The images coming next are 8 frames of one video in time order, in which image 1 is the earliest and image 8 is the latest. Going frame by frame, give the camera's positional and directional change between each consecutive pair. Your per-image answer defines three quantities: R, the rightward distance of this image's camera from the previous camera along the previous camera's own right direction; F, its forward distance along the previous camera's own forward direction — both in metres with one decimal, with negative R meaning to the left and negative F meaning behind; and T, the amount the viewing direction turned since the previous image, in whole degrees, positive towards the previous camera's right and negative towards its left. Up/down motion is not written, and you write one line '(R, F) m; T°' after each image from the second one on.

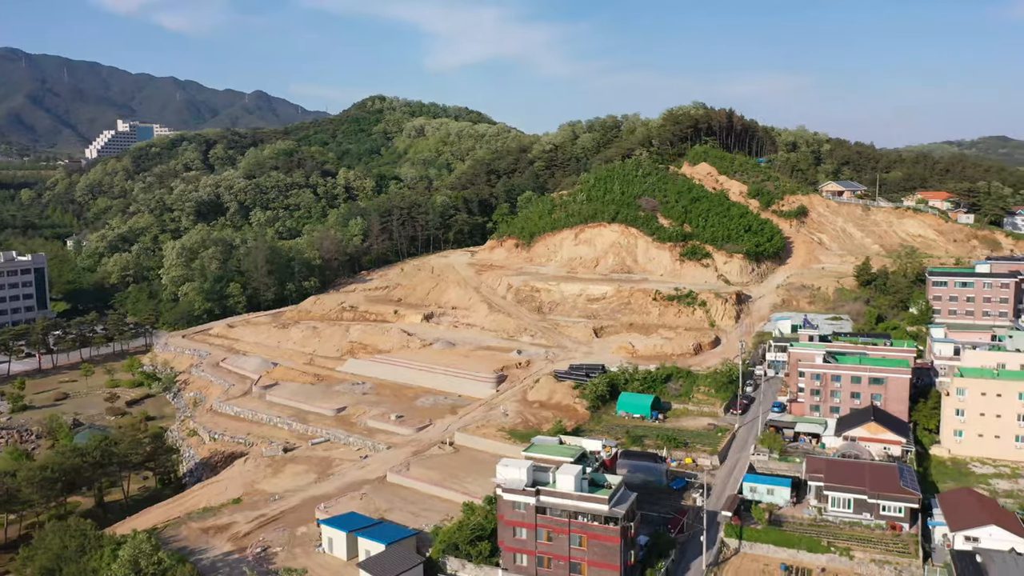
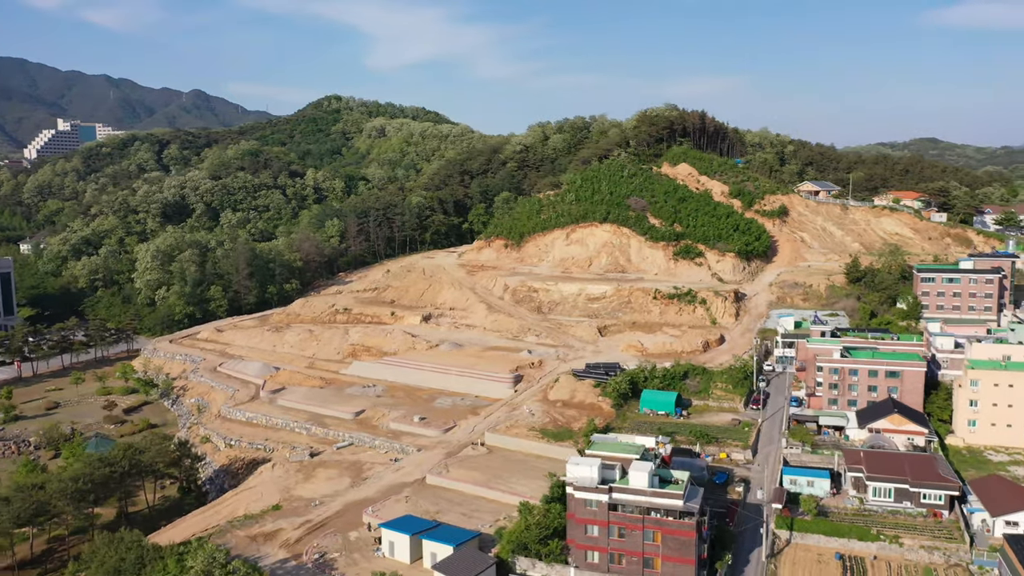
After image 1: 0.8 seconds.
(-2.8, 0.0) m; +4°
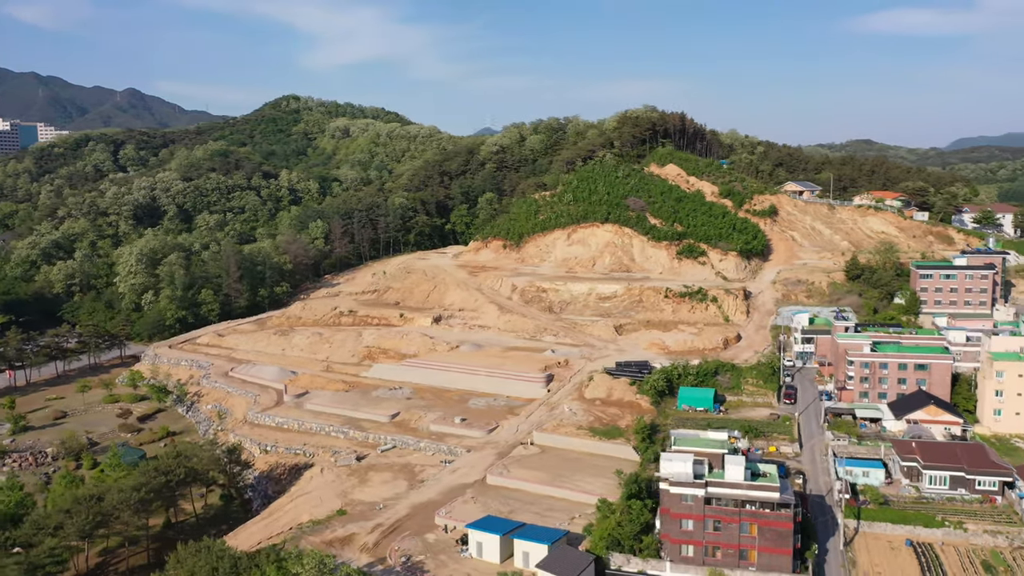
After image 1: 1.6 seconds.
(-3.3, 0.0) m; +4°
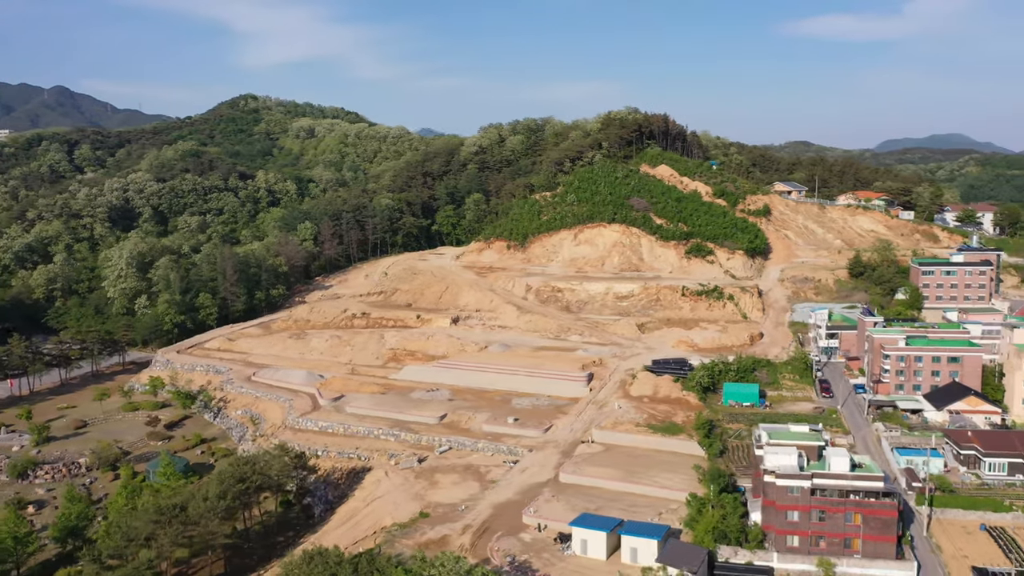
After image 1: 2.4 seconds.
(-3.8, 0.0) m; +4°
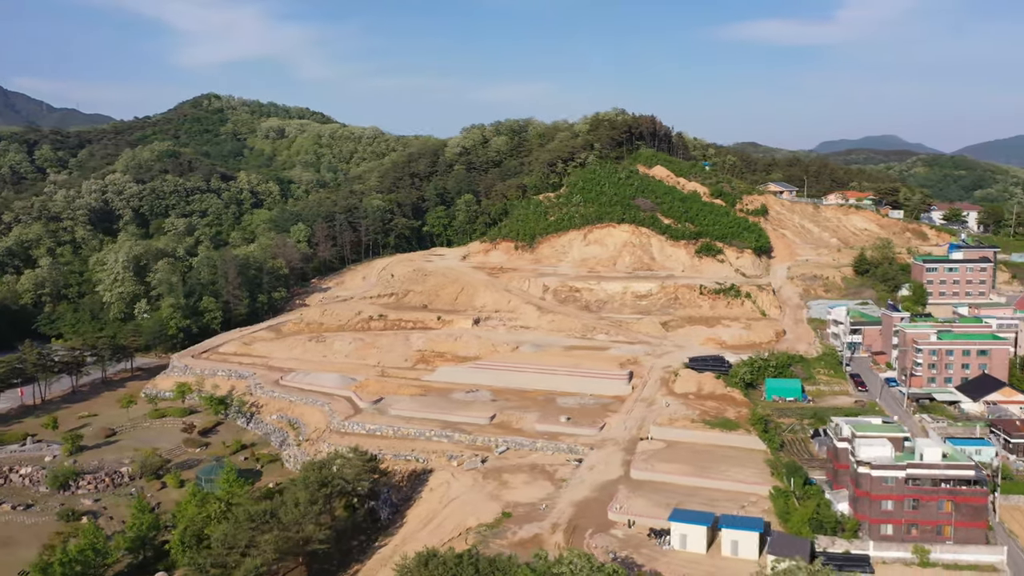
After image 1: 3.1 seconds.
(-3.6, 0.0) m; +4°
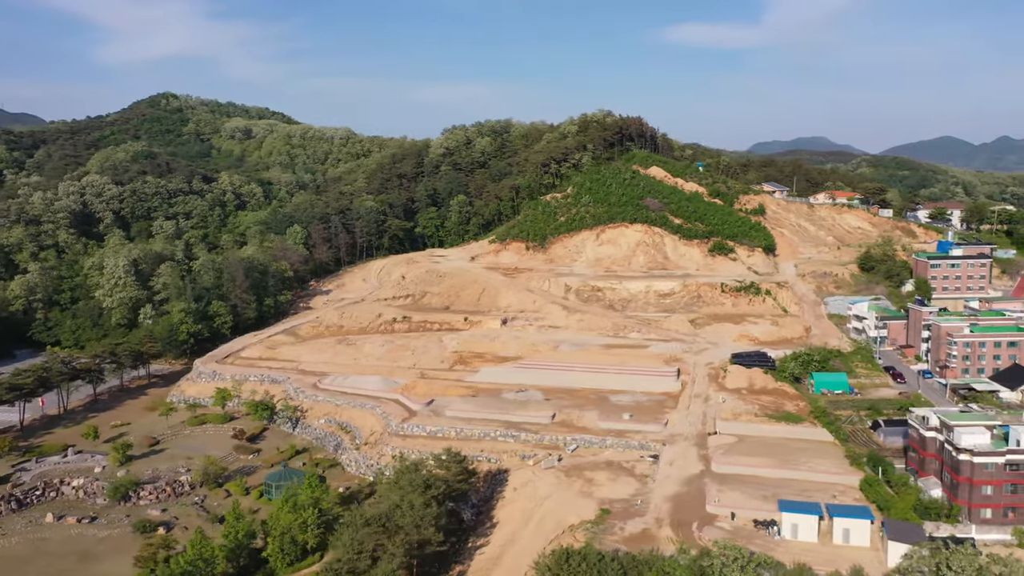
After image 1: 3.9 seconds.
(-4.3, 0.0) m; +4°
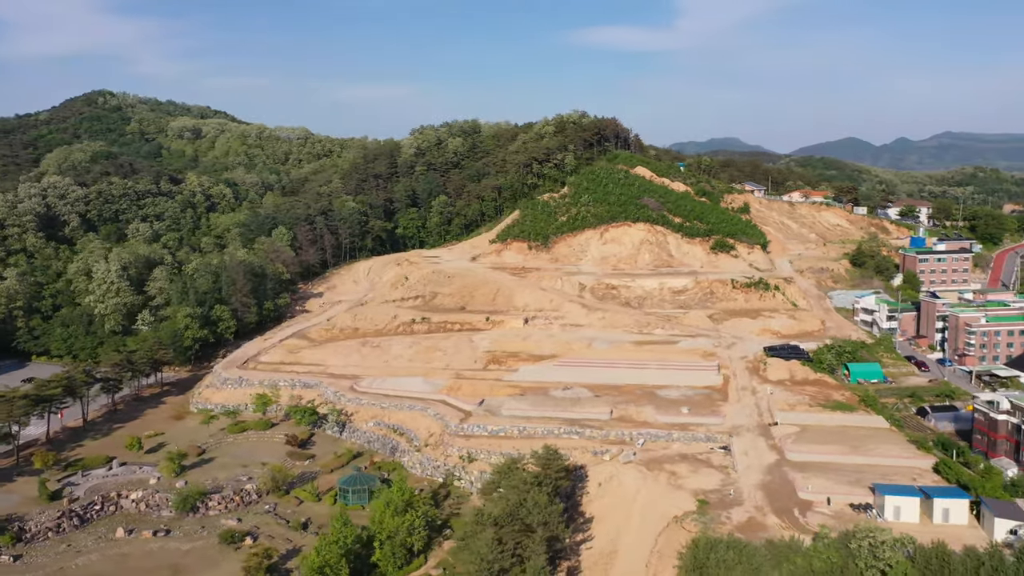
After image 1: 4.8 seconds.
(-4.9, 0.0) m; +5°
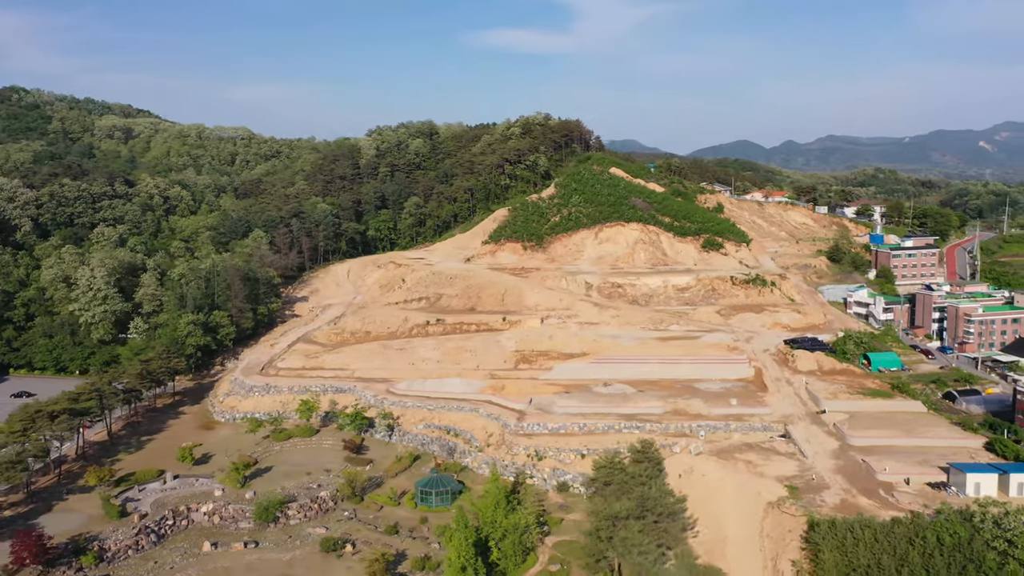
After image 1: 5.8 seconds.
(-5.6, 0.0) m; +7°
